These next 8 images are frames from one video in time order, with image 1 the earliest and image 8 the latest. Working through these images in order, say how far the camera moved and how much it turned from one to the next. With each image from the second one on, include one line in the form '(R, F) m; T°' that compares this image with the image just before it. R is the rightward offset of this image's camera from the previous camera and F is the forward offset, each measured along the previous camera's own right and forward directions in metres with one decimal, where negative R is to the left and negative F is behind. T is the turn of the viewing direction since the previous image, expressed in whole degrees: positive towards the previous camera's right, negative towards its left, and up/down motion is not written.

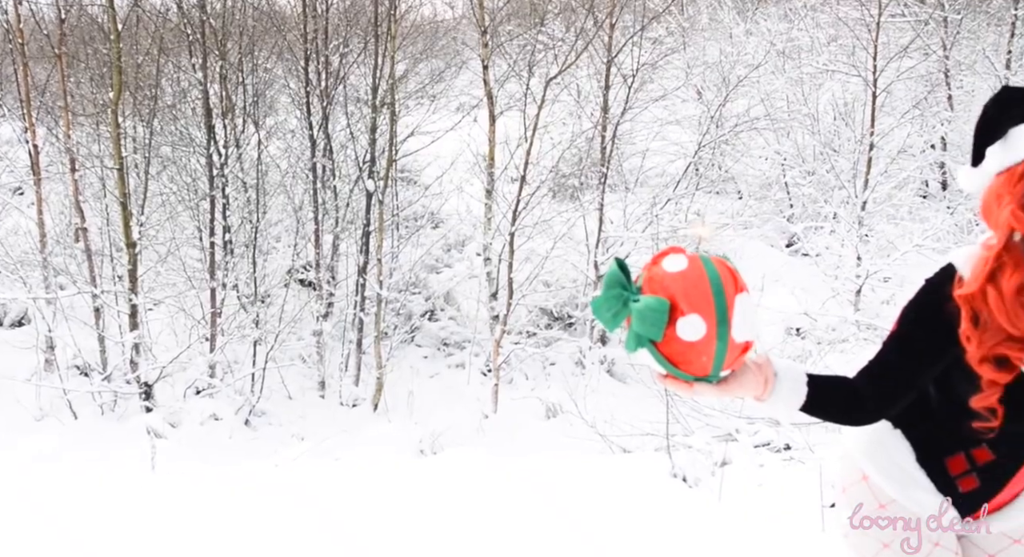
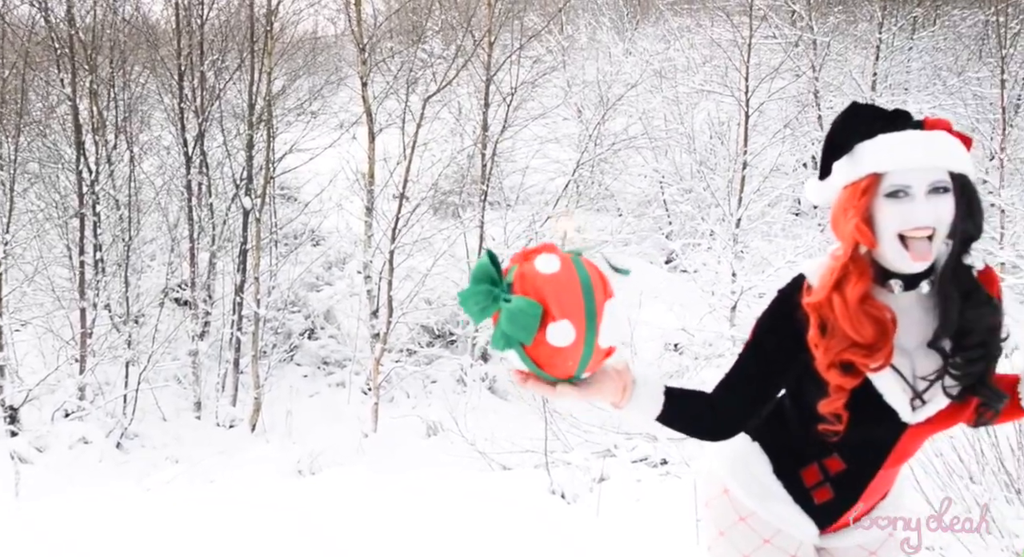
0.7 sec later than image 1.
(+0.5, 0.0) m; +4°
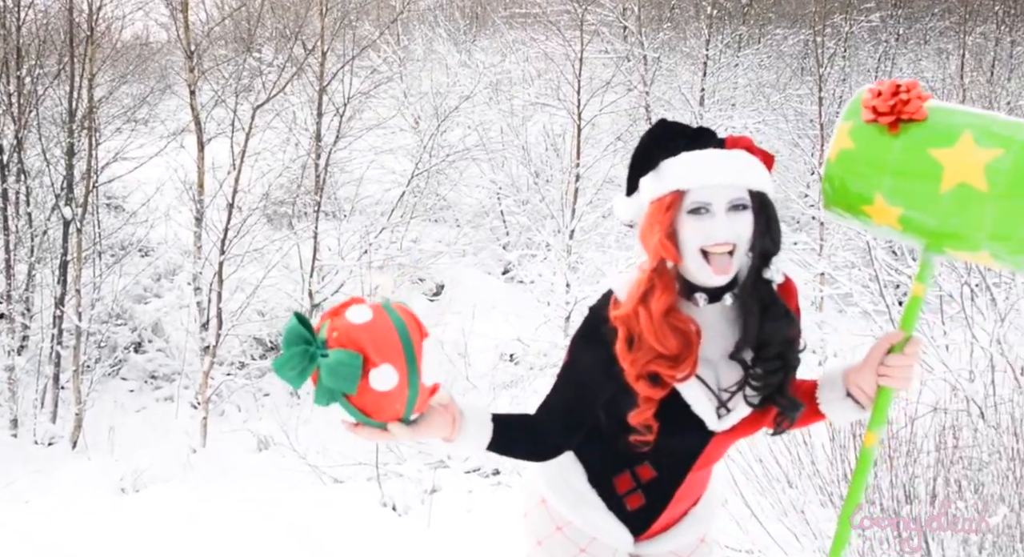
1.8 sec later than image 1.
(+0.7, 0.0) m; +5°
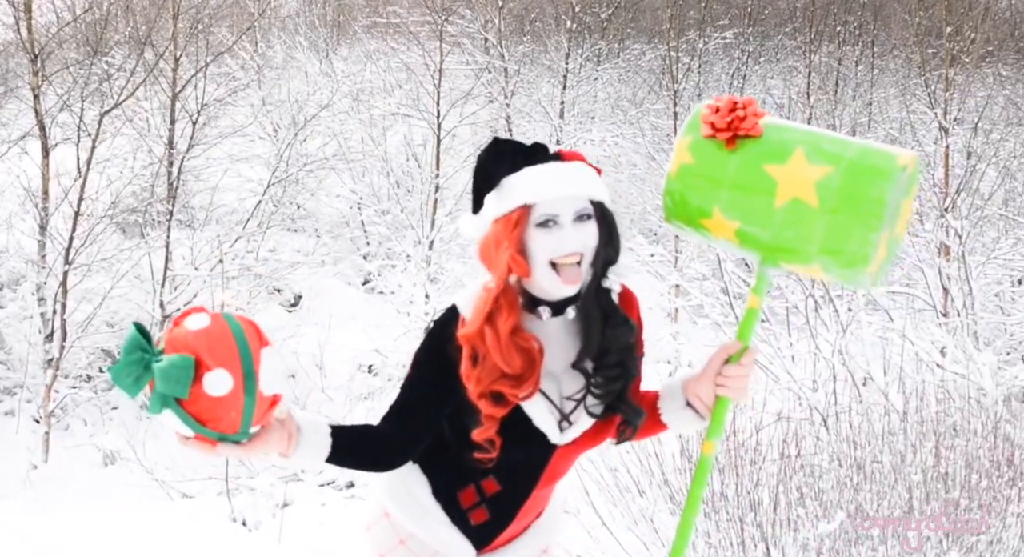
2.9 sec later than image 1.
(+0.6, 0.0) m; +4°
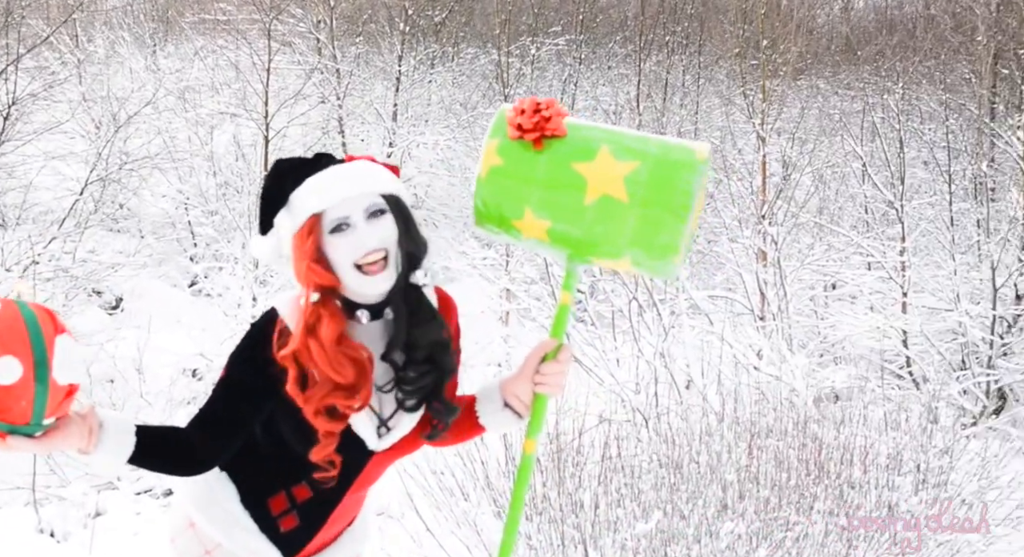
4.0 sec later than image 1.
(+0.7, 0.0) m; +5°
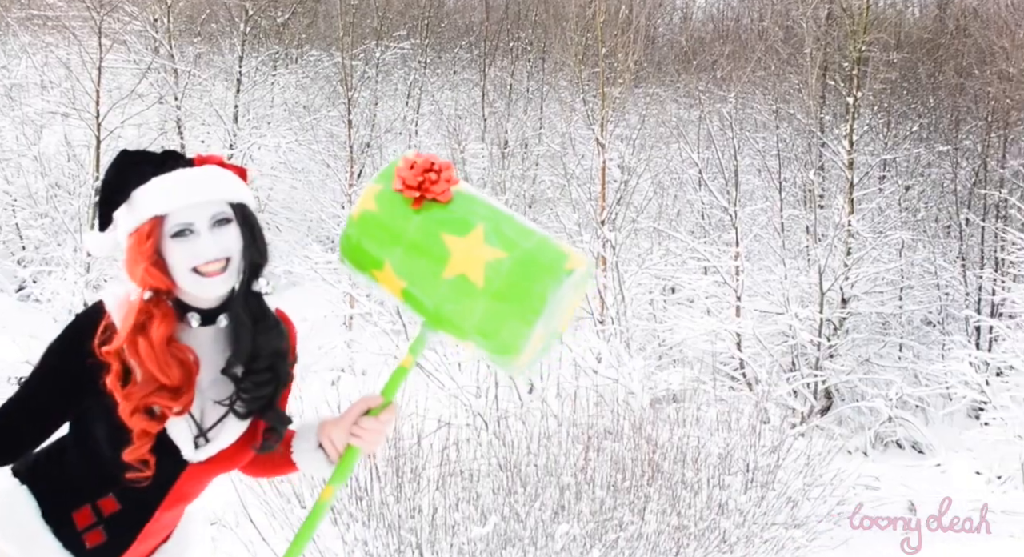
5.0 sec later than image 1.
(+0.6, 0.0) m; +5°
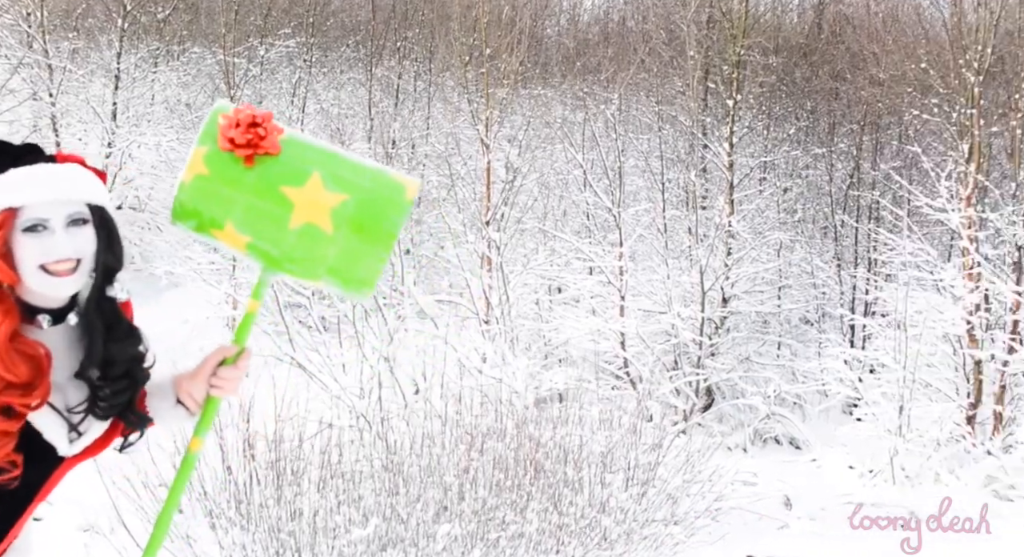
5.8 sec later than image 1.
(+0.5, 0.0) m; +3°
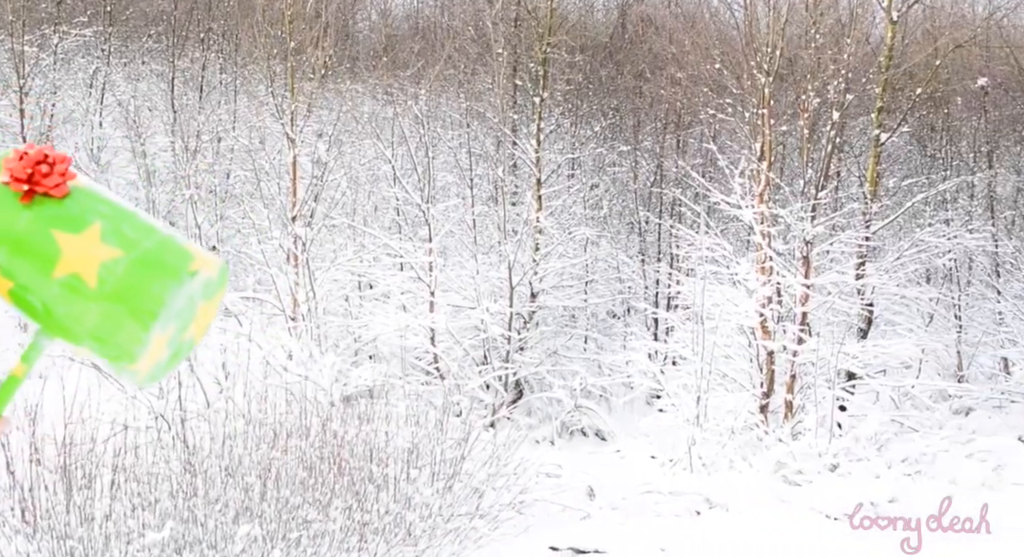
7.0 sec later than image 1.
(+0.8, 0.0) m; +6°
